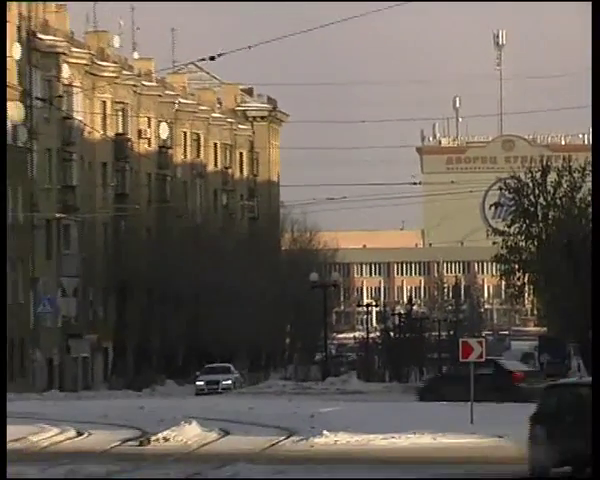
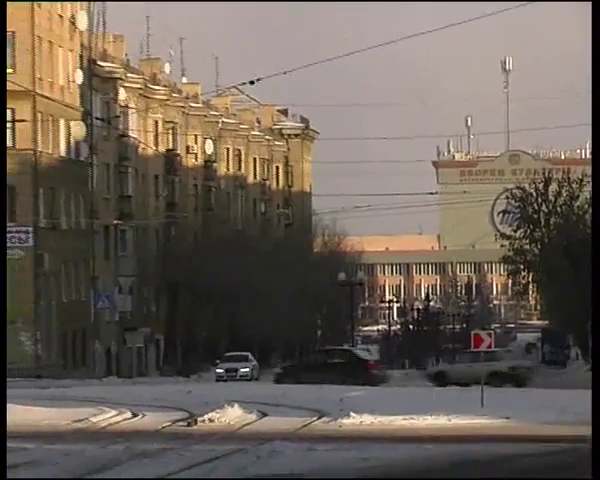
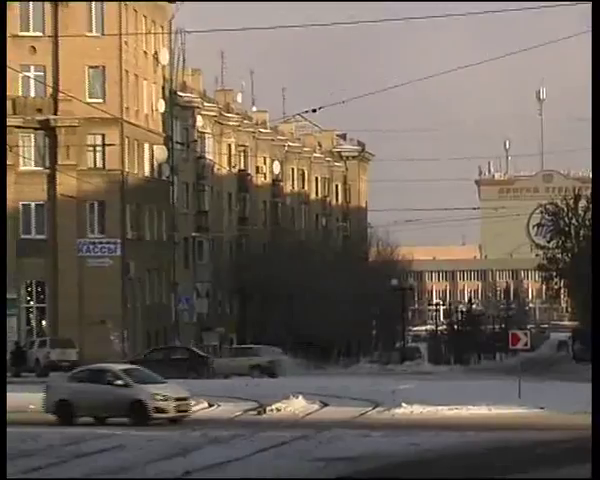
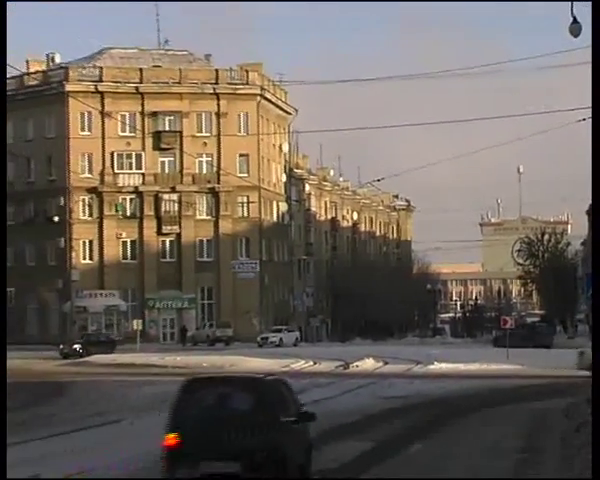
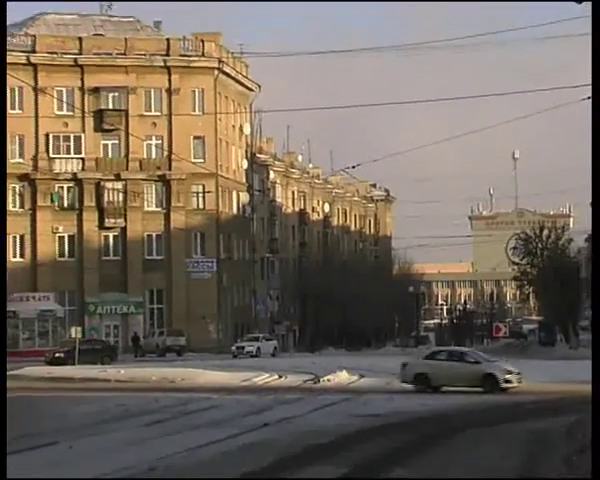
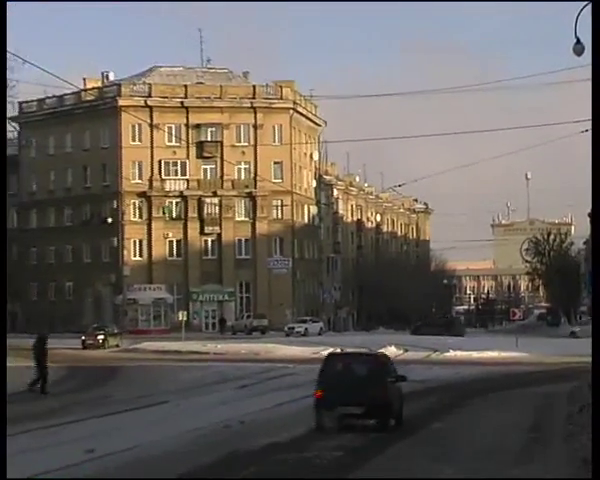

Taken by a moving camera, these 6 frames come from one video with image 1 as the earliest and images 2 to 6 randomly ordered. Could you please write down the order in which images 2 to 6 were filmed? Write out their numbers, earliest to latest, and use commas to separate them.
2, 3, 5, 4, 6
